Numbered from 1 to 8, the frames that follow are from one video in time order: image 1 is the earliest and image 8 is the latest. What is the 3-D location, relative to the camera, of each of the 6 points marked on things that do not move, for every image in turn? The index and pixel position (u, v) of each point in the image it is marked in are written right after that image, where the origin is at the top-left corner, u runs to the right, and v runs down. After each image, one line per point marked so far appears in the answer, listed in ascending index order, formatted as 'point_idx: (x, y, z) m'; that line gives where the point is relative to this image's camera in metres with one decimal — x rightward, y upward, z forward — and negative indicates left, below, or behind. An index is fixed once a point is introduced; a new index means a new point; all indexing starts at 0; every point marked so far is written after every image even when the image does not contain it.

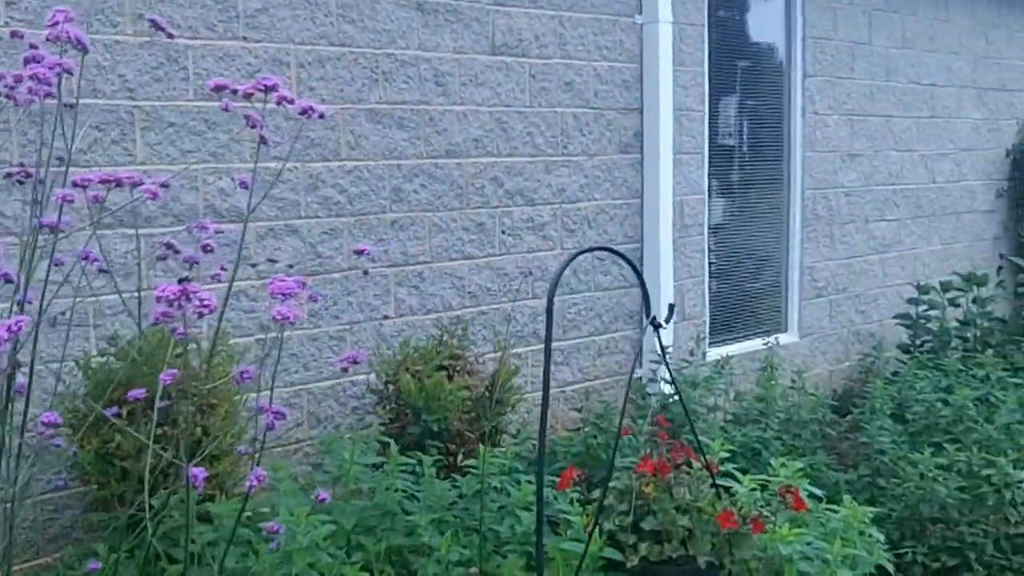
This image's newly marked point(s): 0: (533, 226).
0: (+0.1, +0.2, +5.6) m
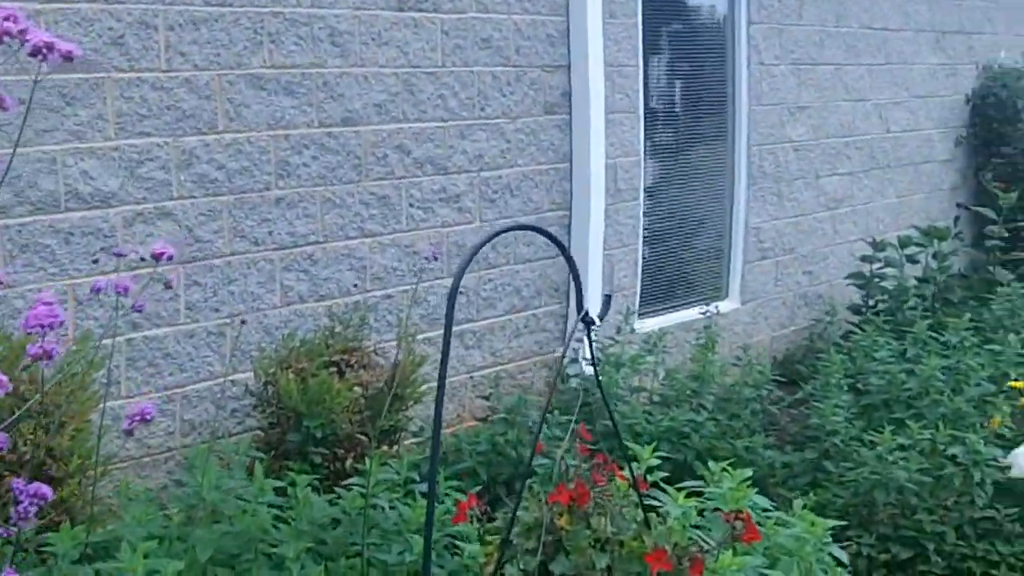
0: (-0.2, +0.3, +5.1) m
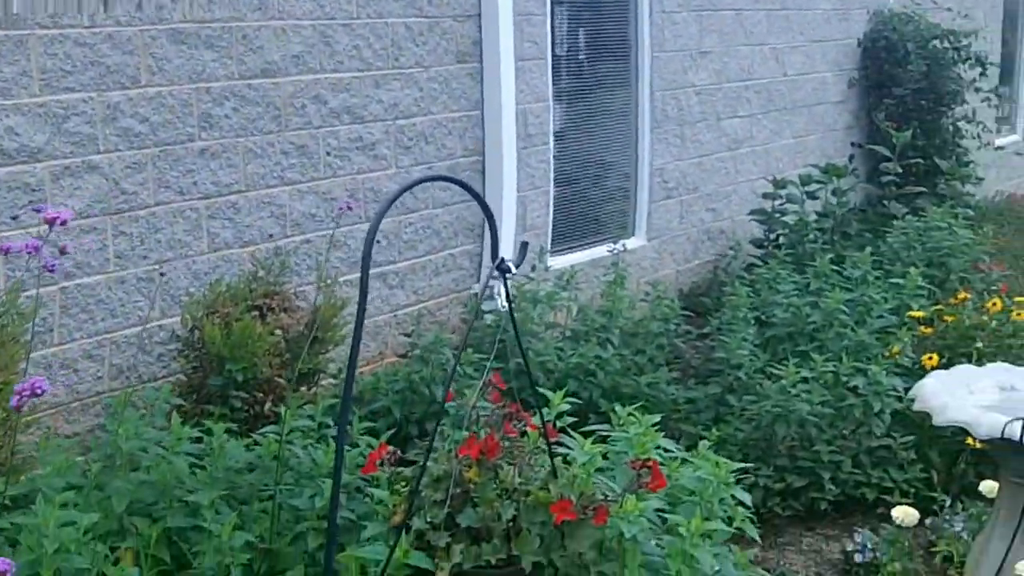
0: (-0.5, +0.5, +5.3) m
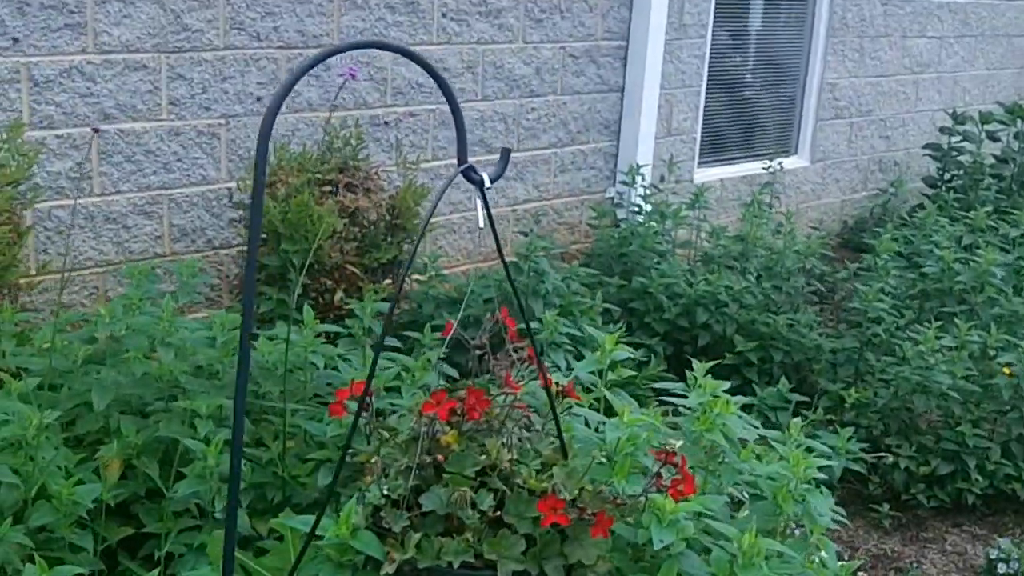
0: (-0.1, +0.8, +4.6) m
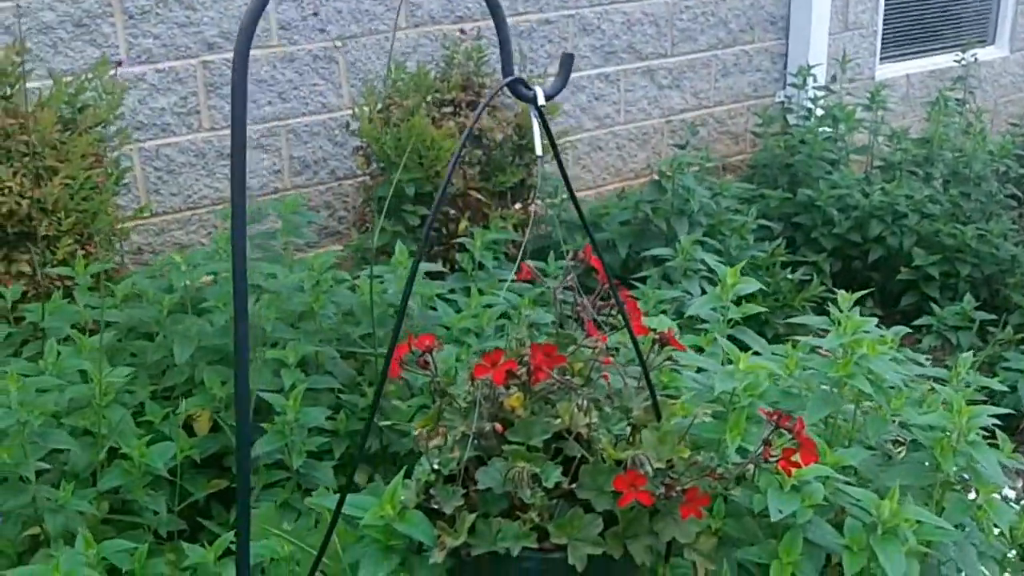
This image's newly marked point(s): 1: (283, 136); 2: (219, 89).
0: (+0.3, +1.0, +4.2) m
1: (-0.6, +0.3, +3.6) m
2: (-0.7, +0.4, +3.4) m
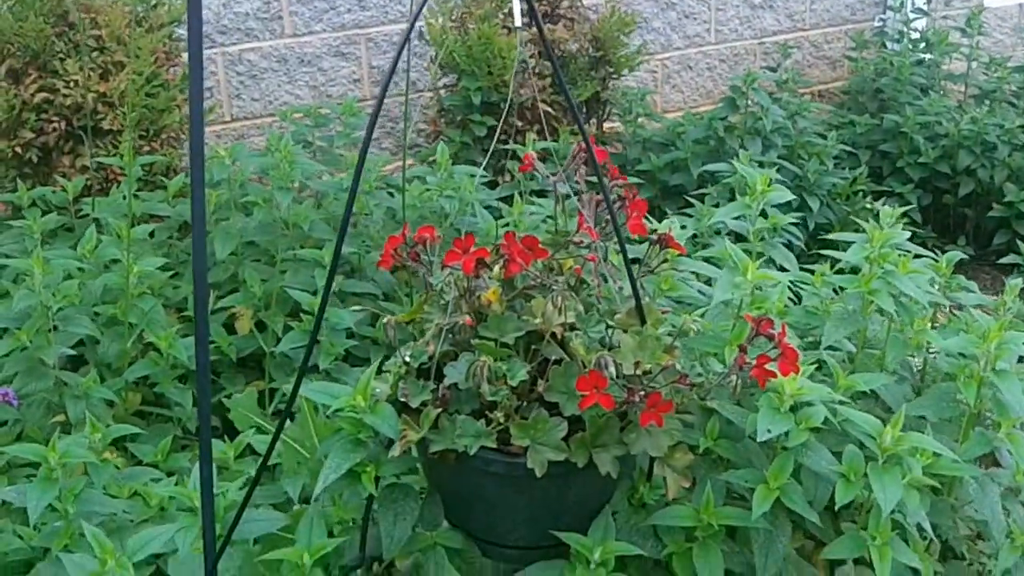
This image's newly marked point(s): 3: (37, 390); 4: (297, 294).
0: (+0.6, +1.2, +4.0) m
1: (-0.4, +0.6, +3.6) m
2: (-0.5, +0.7, +3.4) m
3: (-0.7, -0.1, +2.2) m
4: (-0.3, 0.0, +2.3) m
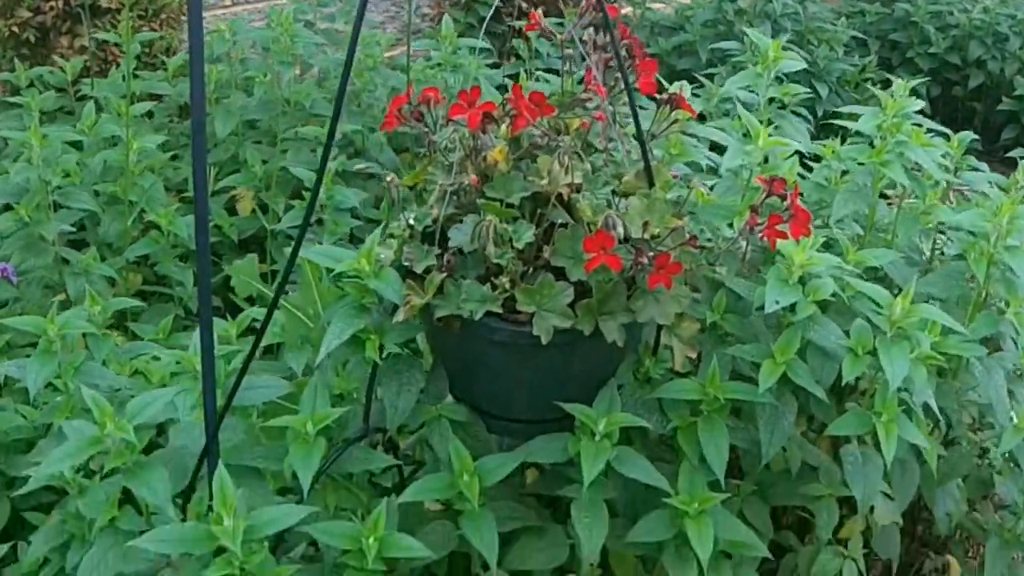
0: (+0.6, +1.5, +3.9) m
1: (-0.4, +0.8, +3.5) m
2: (-0.5, +0.9, +3.4) m
3: (-0.7, 0.0, +2.2) m
4: (-0.3, +0.2, +2.3) m
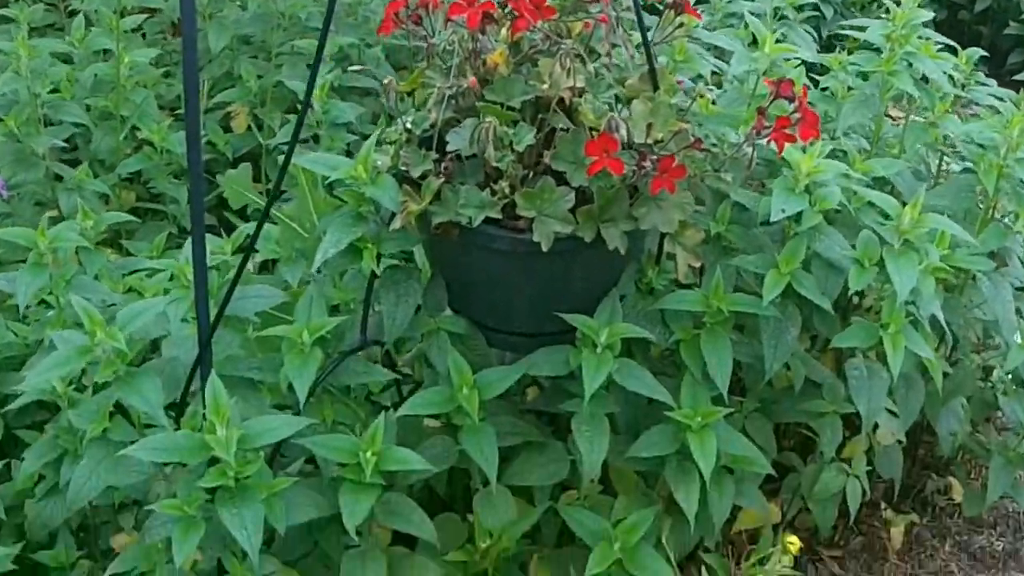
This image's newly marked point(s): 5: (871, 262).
0: (+0.6, +1.7, +3.8) m
1: (-0.4, +1.0, +3.4) m
2: (-0.5, +1.1, +3.3) m
3: (-0.7, +0.1, +2.2) m
4: (-0.3, +0.3, +2.3) m
5: (+0.4, 0.0, +1.7) m
